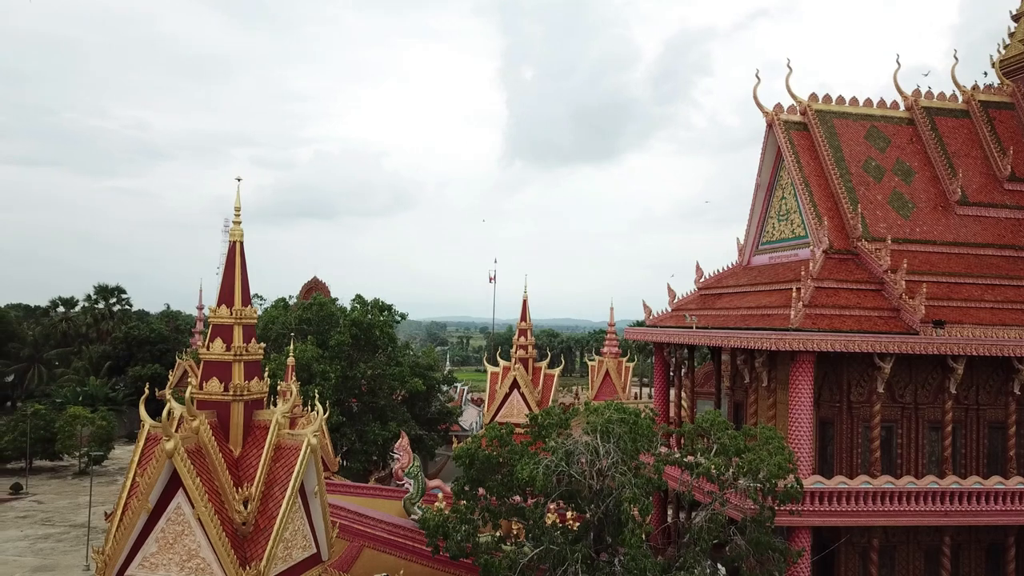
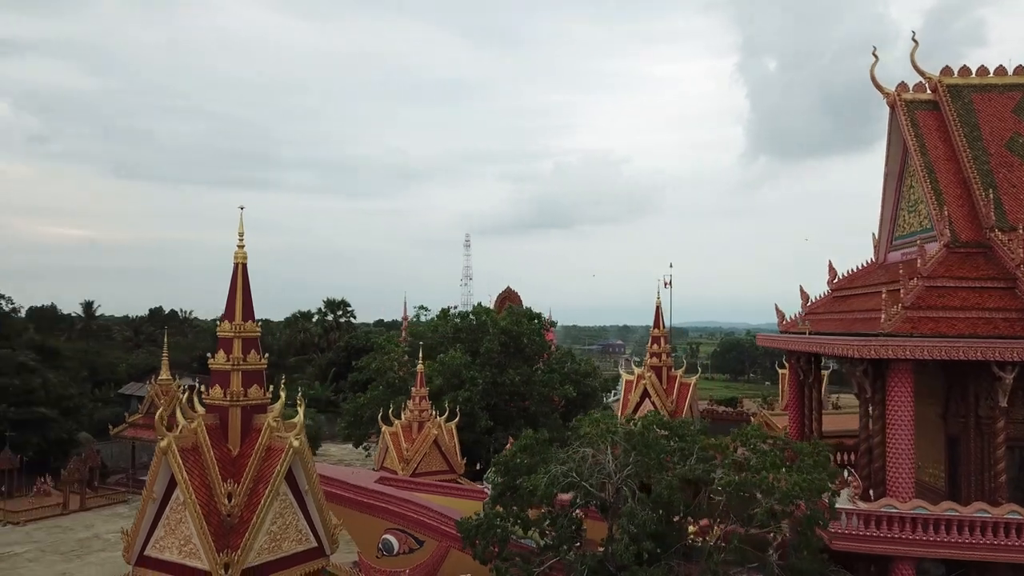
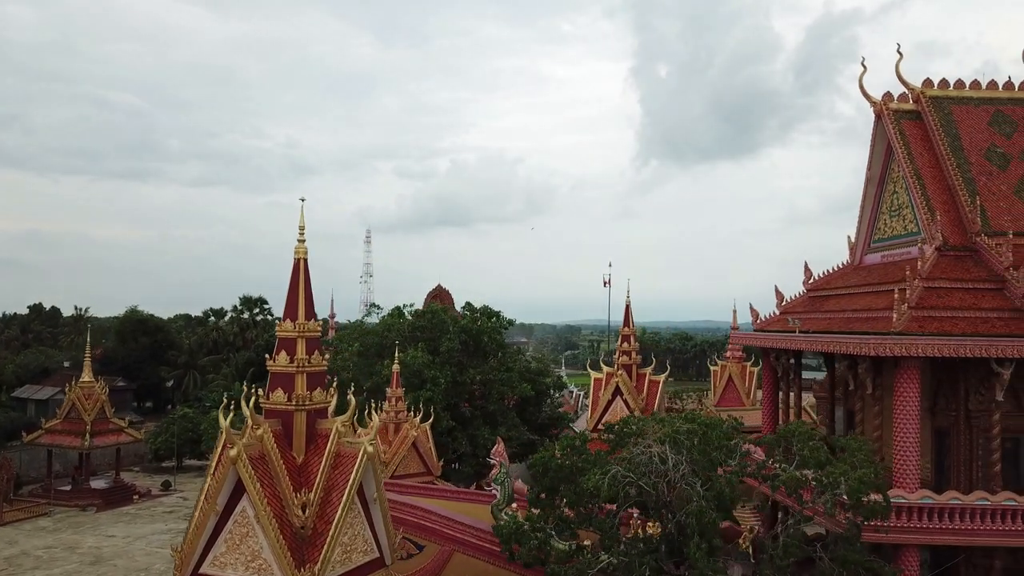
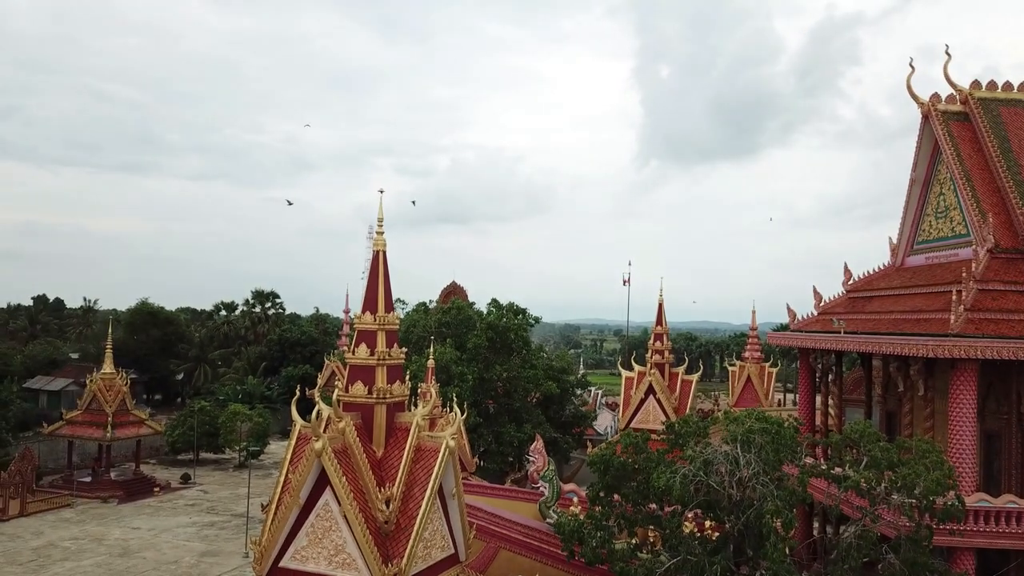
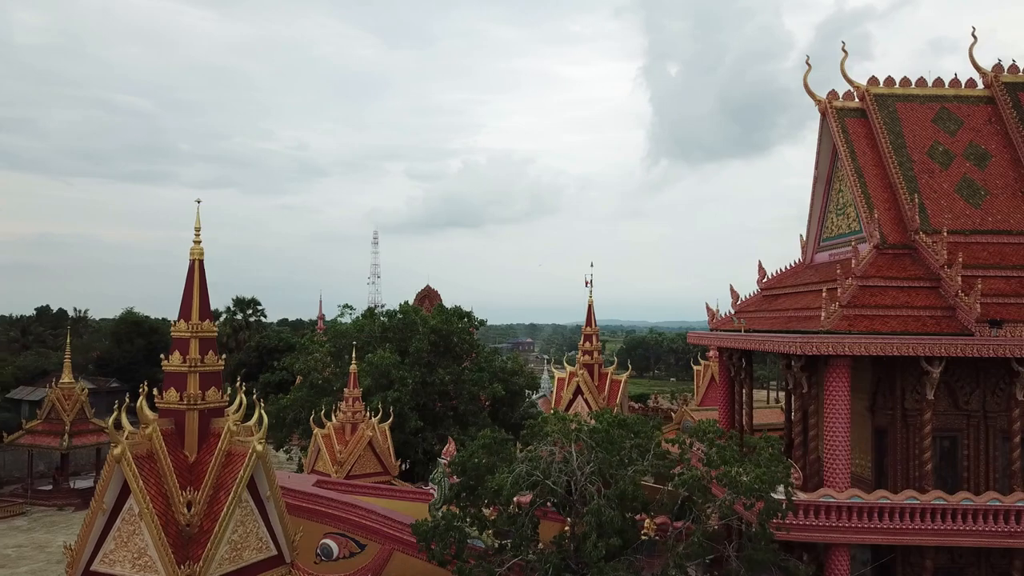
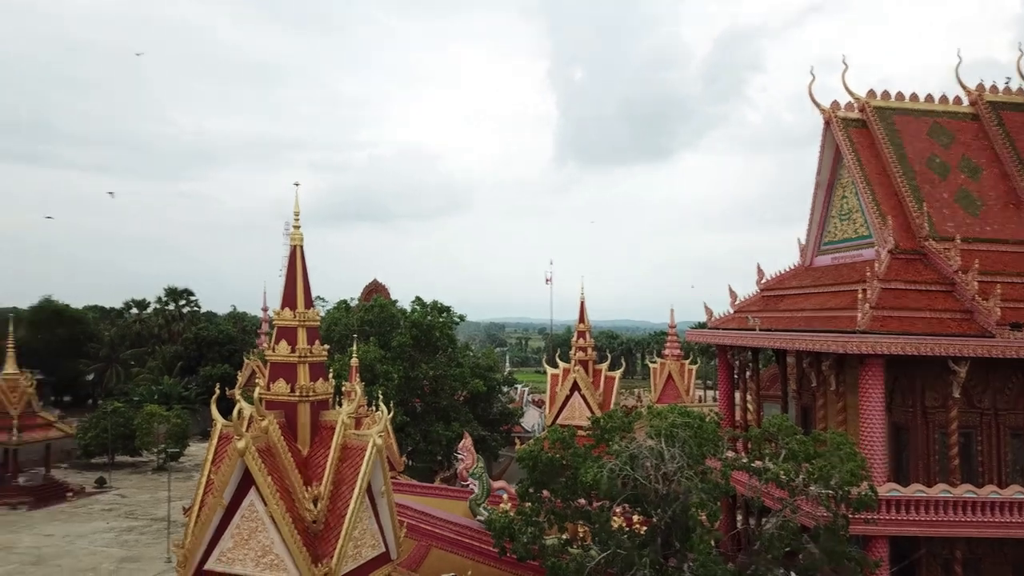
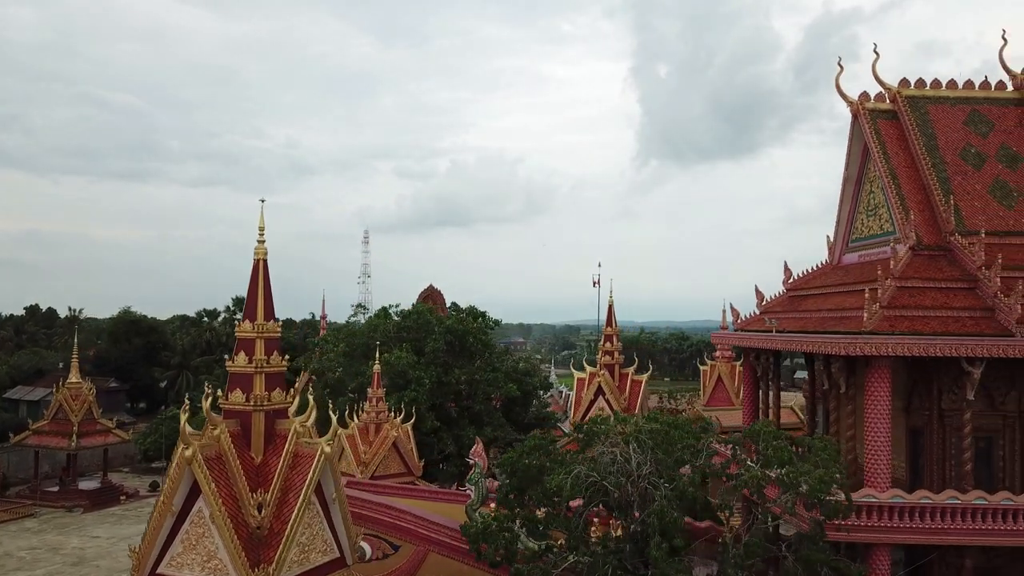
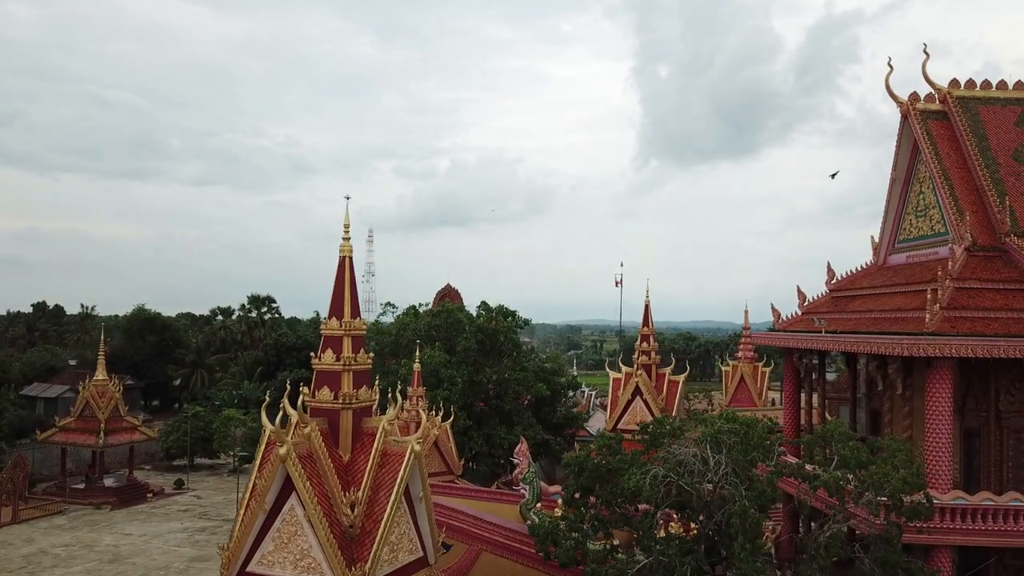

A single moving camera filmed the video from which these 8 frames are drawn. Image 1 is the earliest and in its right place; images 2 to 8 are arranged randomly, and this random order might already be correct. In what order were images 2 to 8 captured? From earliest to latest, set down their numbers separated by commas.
6, 4, 8, 3, 7, 5, 2
